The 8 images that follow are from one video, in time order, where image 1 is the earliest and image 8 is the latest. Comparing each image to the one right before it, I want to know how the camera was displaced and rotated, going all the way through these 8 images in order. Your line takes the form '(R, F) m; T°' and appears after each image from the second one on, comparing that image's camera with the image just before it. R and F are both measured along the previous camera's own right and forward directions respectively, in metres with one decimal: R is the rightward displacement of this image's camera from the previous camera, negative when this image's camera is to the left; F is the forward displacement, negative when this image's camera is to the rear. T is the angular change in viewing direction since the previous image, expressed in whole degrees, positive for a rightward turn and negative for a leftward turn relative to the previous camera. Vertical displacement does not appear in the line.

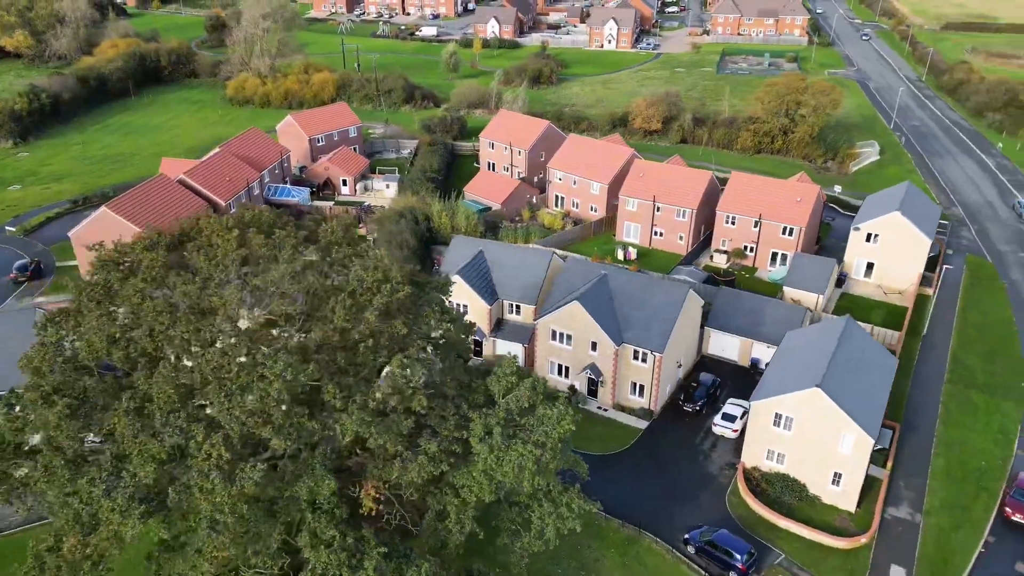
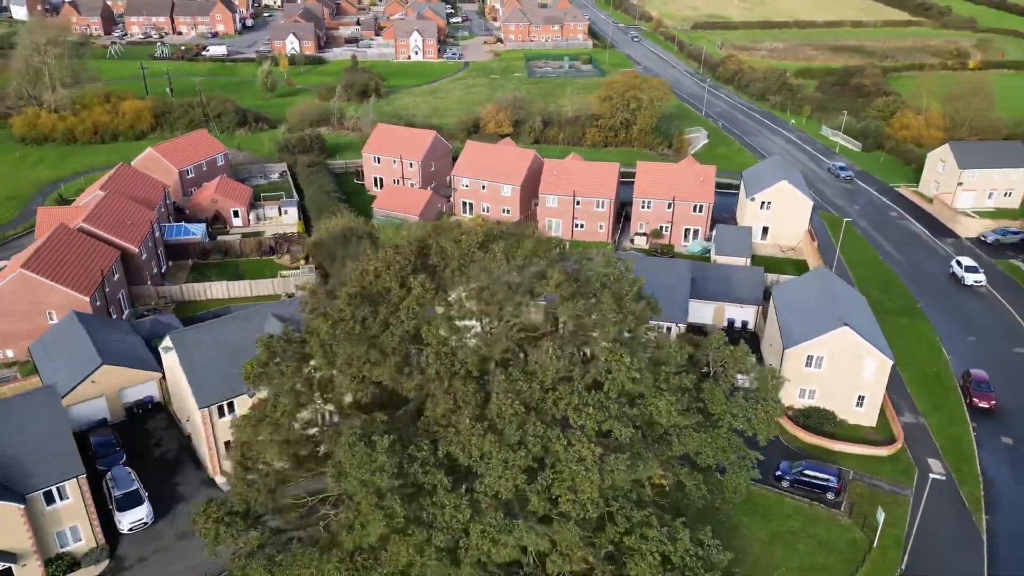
(-12.1, +0.8) m; +17°
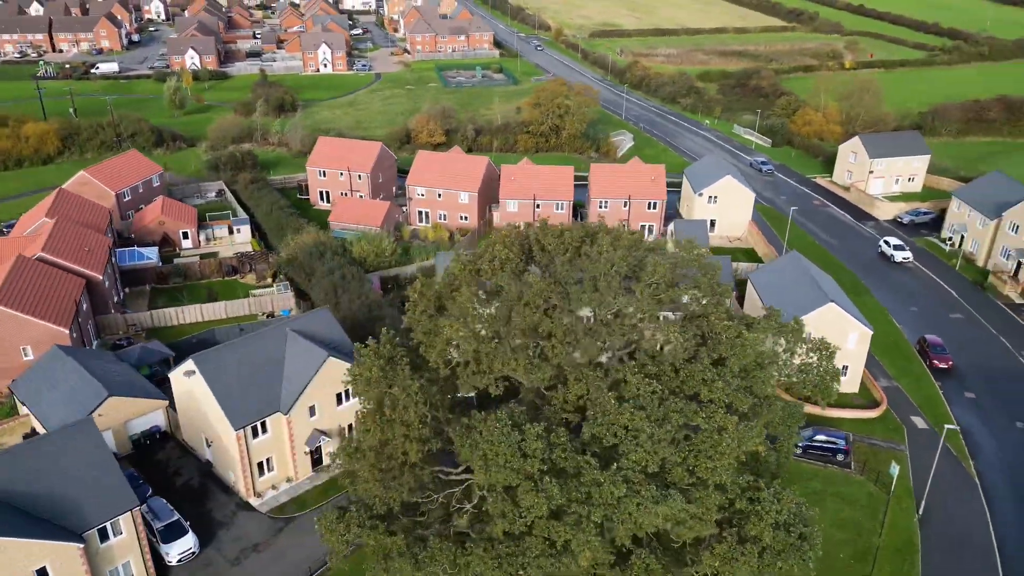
(-5.6, -0.5) m; +8°
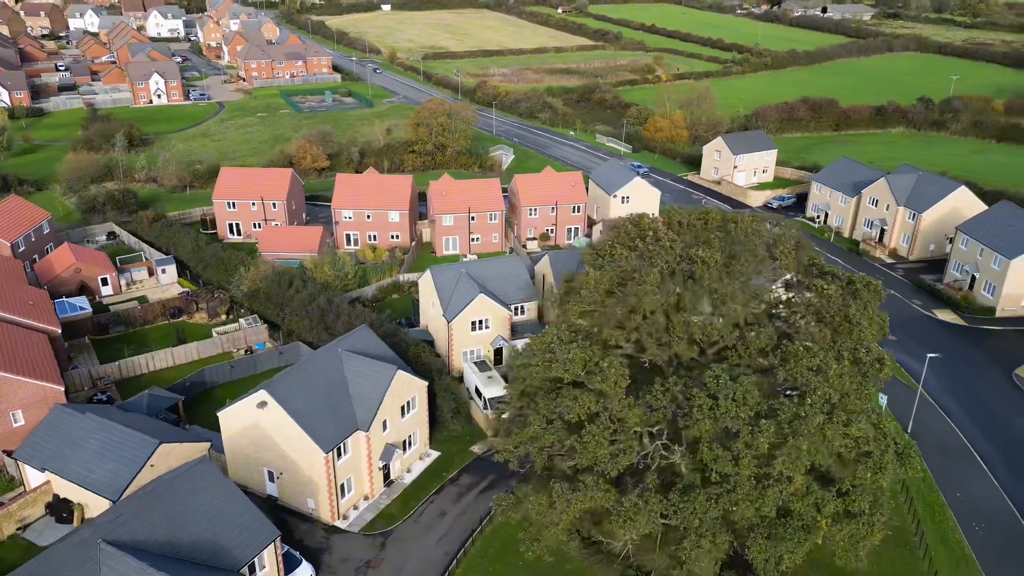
(-10.2, -0.9) m; +14°
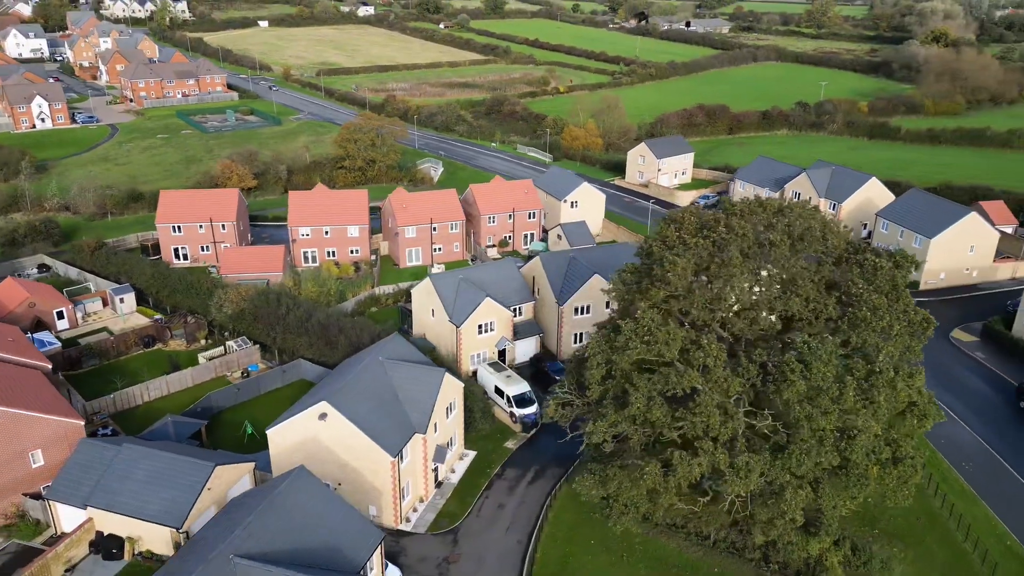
(-6.8, -1.0) m; +9°
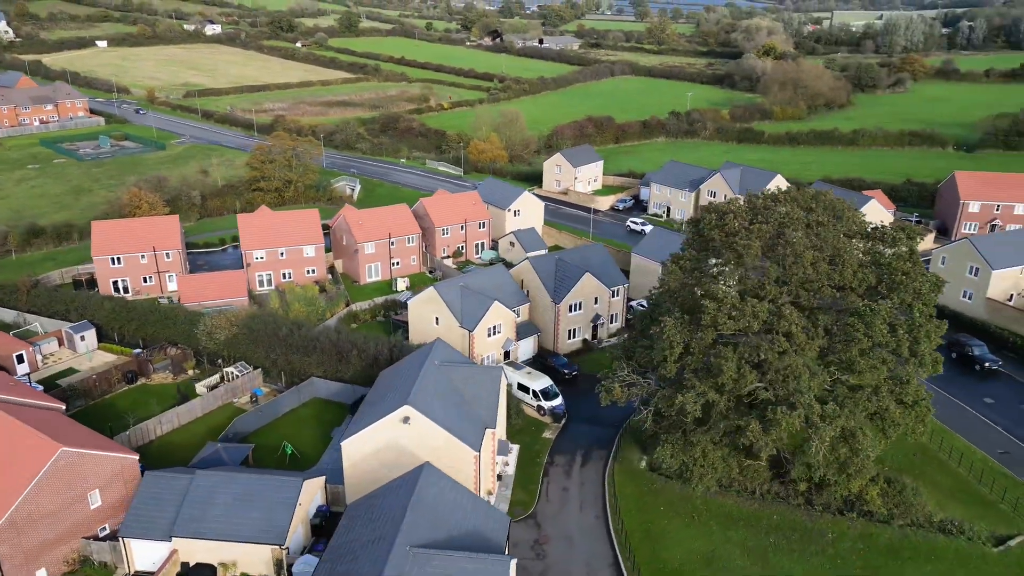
(-8.7, -1.4) m; +11°
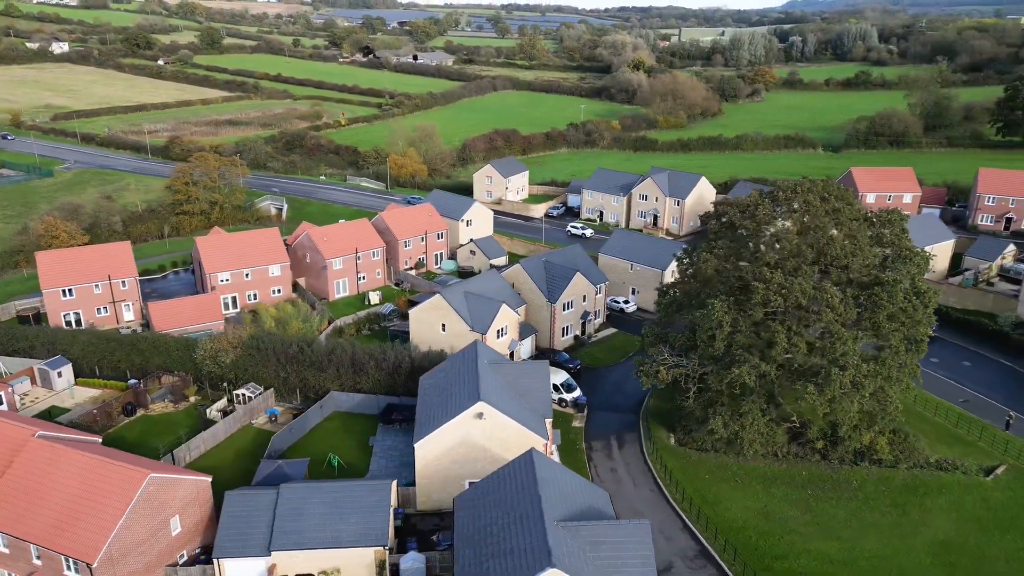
(-8.2, -1.3) m; +10°
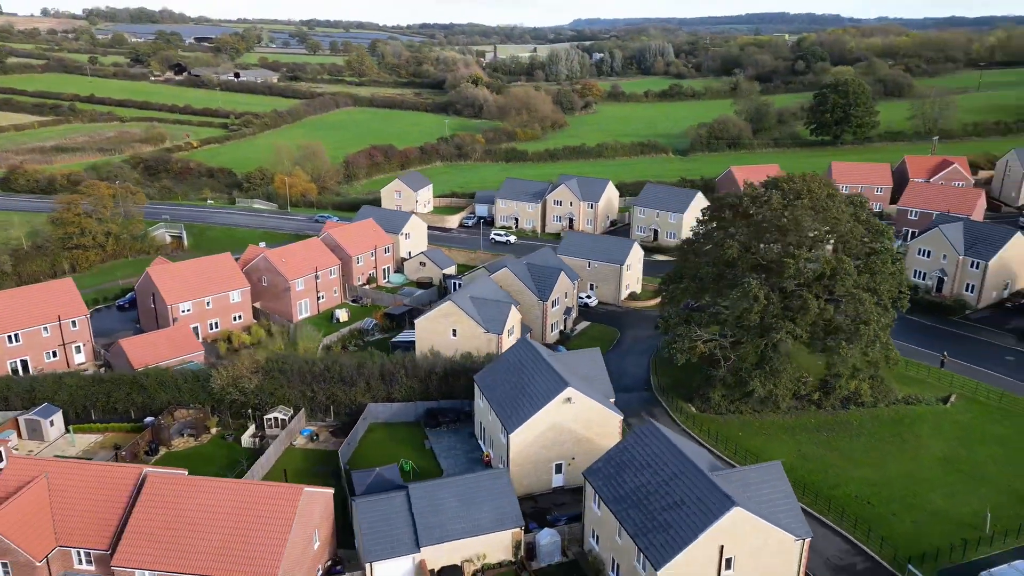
(-11.8, -1.5) m; +14°
